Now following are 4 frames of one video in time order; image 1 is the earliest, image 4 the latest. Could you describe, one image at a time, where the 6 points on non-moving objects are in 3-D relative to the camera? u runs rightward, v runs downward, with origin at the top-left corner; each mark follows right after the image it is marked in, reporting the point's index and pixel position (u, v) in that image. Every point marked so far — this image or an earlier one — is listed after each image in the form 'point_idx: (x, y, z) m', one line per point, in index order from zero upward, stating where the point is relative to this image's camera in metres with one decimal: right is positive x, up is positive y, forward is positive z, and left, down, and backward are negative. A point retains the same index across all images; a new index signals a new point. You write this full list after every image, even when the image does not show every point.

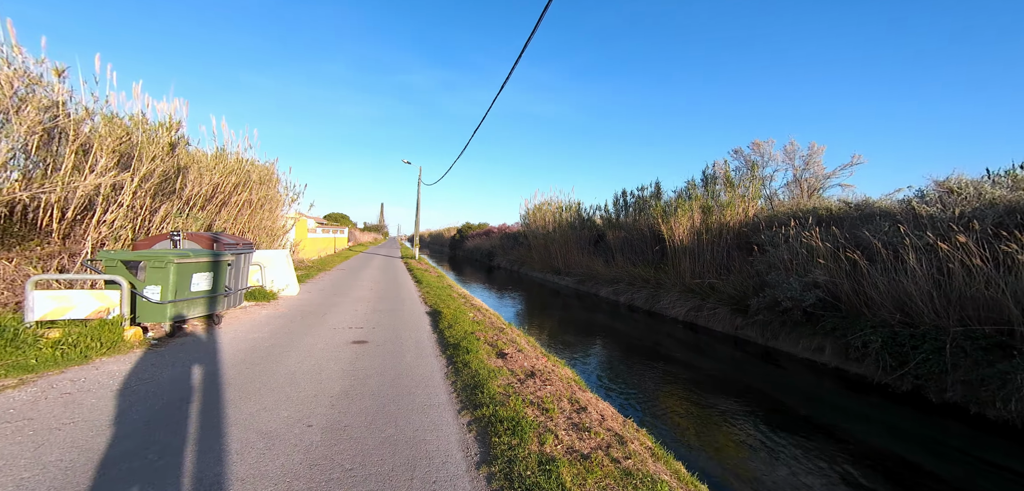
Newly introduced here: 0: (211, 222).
0: (-10.7, +0.9, +13.2) m
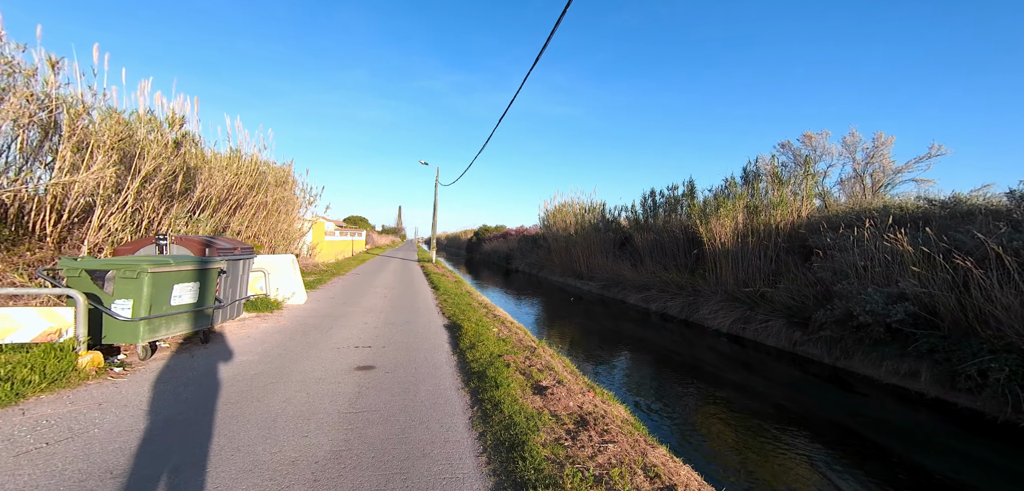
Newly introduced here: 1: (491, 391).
0: (-9.9, +0.7, +12.8) m
1: (-0.2, -1.2, +3.2) m
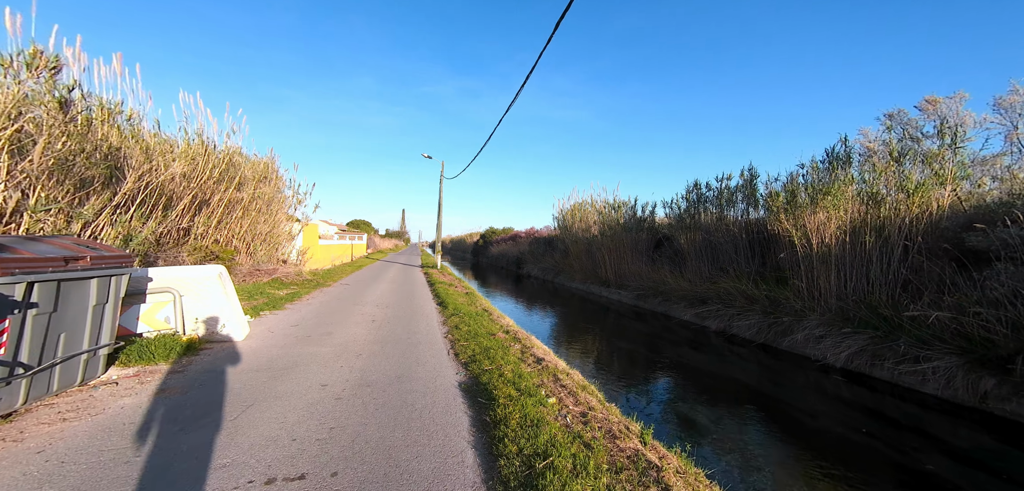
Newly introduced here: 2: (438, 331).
0: (-9.2, +0.6, +10.4) m
1: (+0.4, -1.3, +0.7) m
2: (-1.3, -1.5, +6.6) m
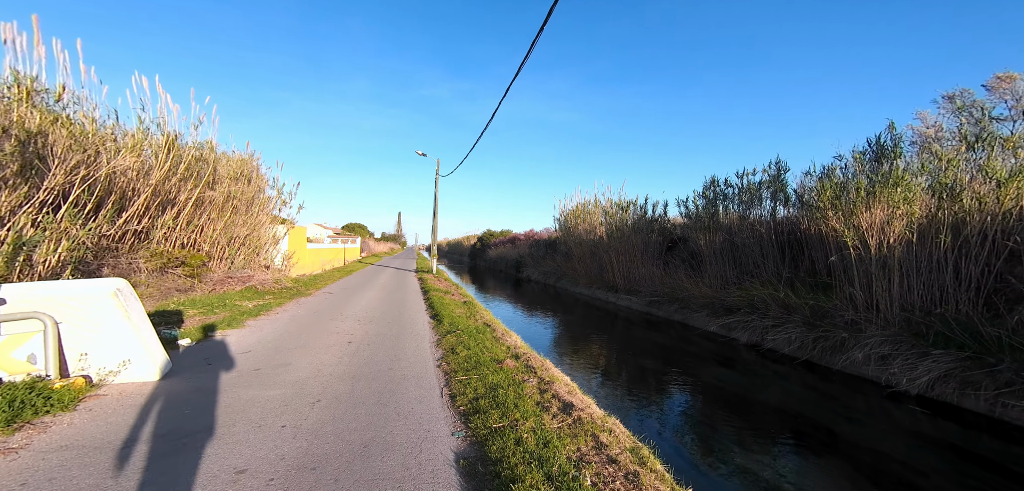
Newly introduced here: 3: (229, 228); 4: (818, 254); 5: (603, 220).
0: (-9.1, +0.5, +9.1) m
1: (+0.6, -1.3, -0.6) m
2: (-1.2, -1.5, +5.4) m
3: (-10.1, +0.6, +13.5) m
4: (+7.1, -0.2, +8.8) m
5: (+4.5, +1.2, +18.3) m
